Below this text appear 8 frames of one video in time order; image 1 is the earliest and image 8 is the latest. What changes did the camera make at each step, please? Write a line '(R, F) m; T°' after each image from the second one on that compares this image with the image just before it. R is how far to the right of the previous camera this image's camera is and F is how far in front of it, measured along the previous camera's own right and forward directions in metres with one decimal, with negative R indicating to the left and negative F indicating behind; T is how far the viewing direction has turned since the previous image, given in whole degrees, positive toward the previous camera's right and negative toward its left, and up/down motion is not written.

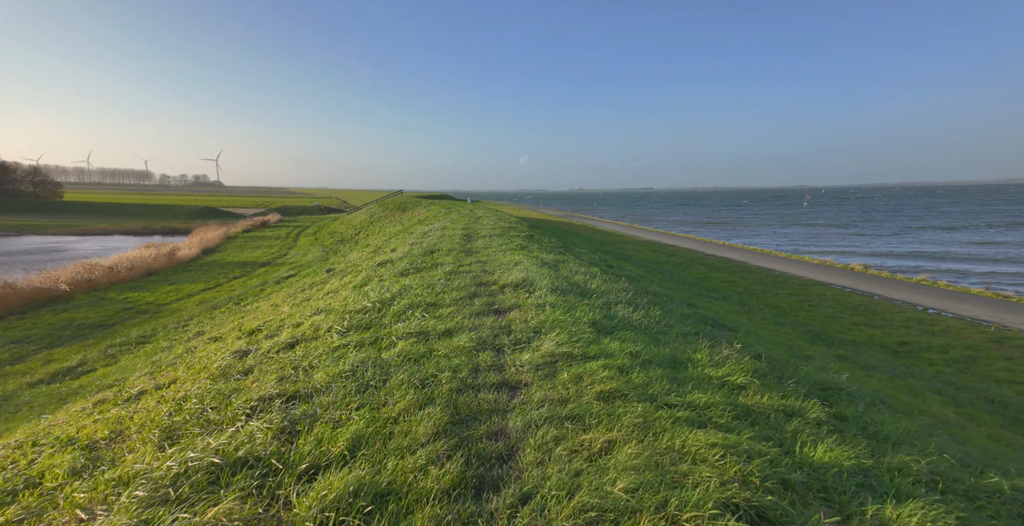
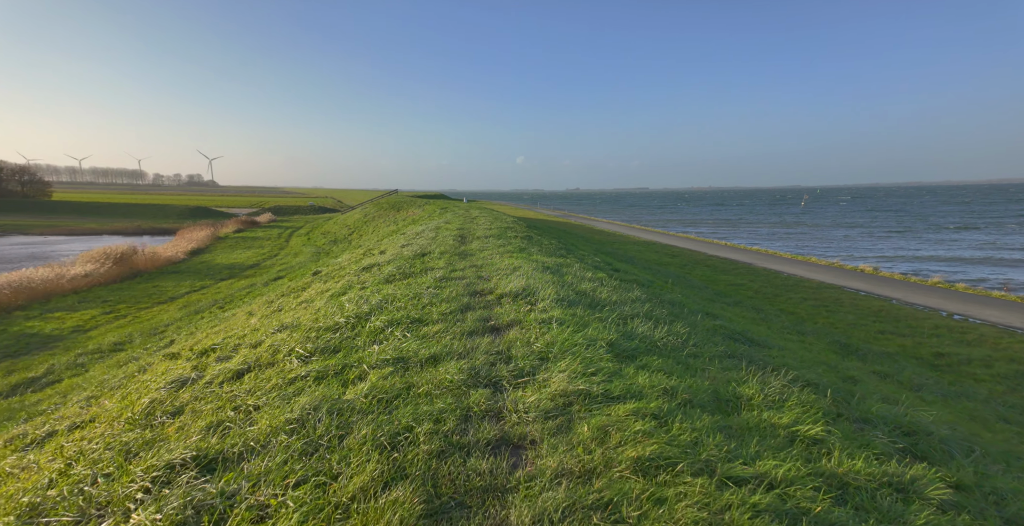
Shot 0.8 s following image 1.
(0.0, +0.7) m; 0°
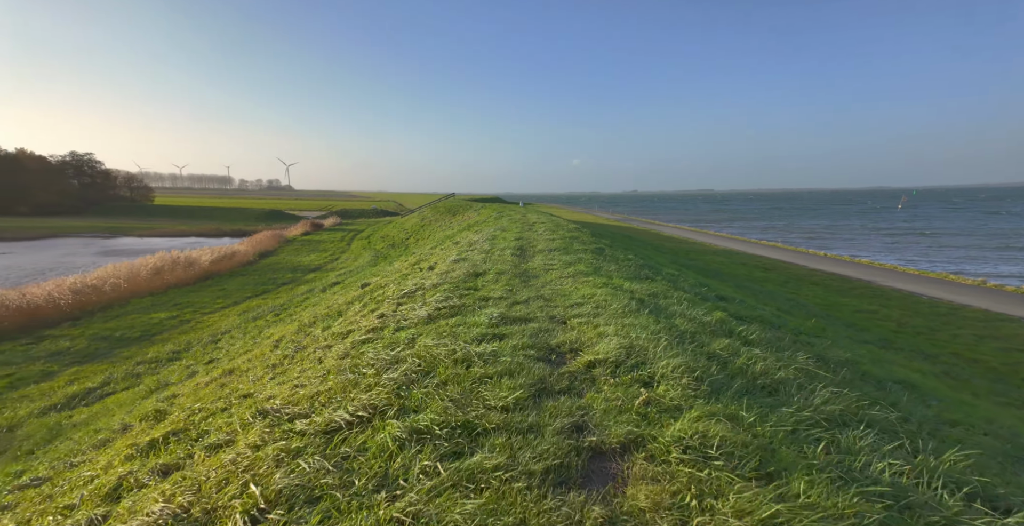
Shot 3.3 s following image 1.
(-0.3, +1.6) m; -7°
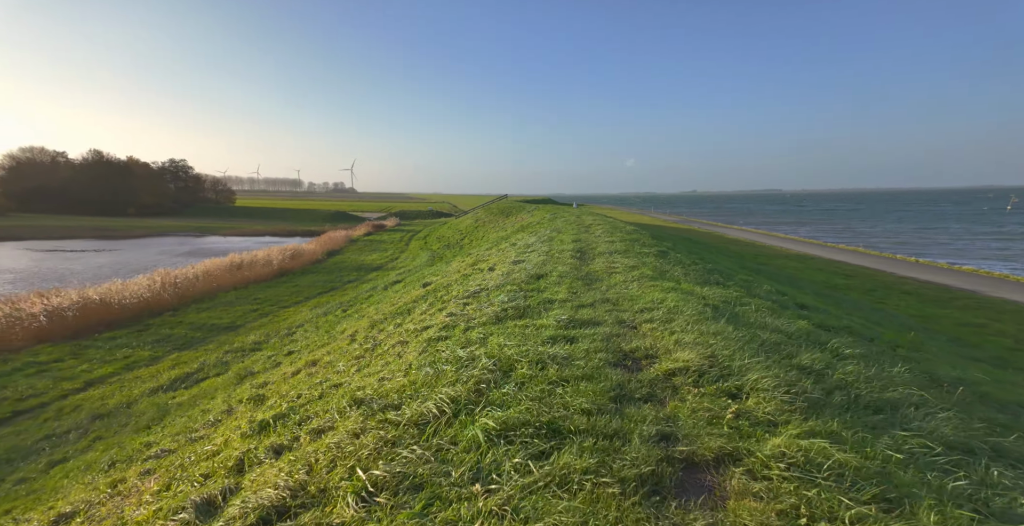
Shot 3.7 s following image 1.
(-0.2, -0.1) m; -6°
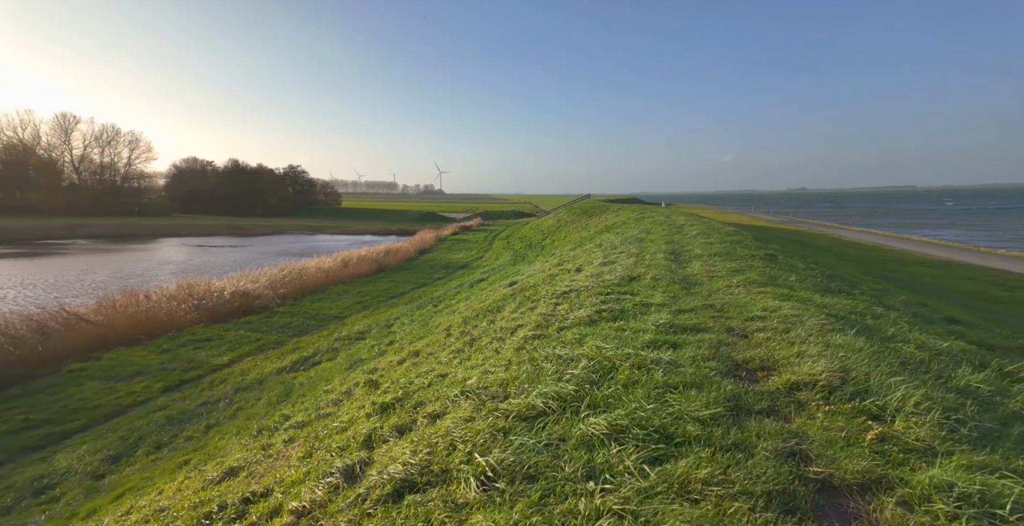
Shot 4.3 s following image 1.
(-0.2, -0.1) m; -10°
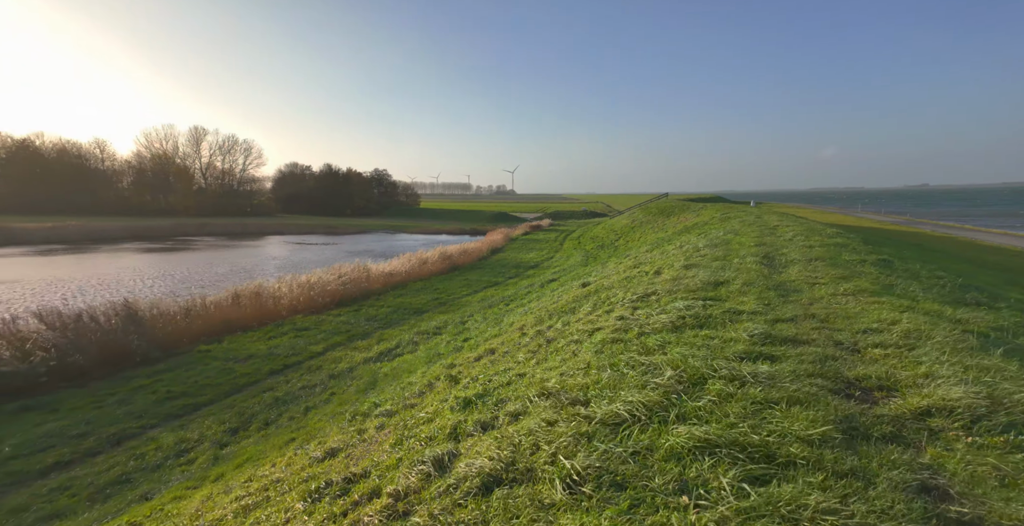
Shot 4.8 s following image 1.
(-0.3, +0.1) m; -8°
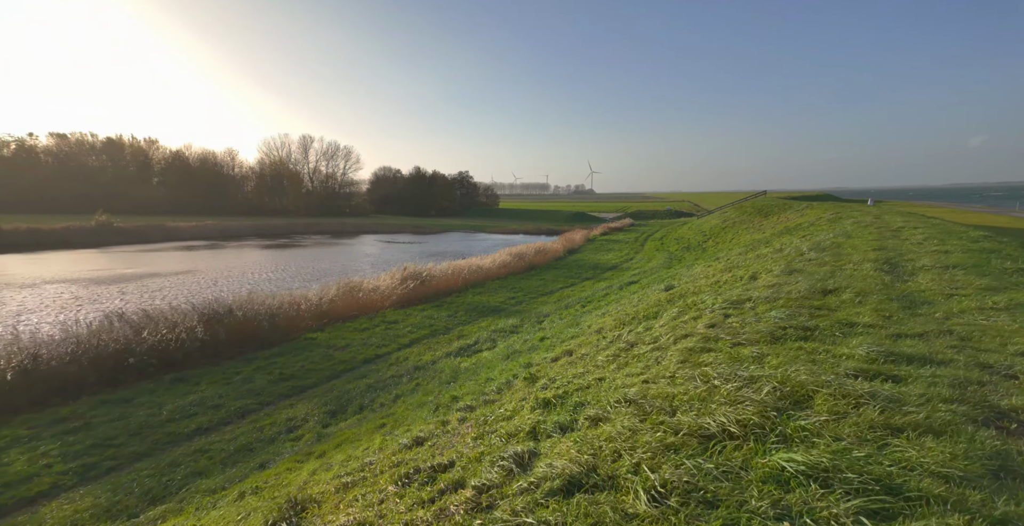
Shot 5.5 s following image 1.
(-0.3, +0.4) m; -9°
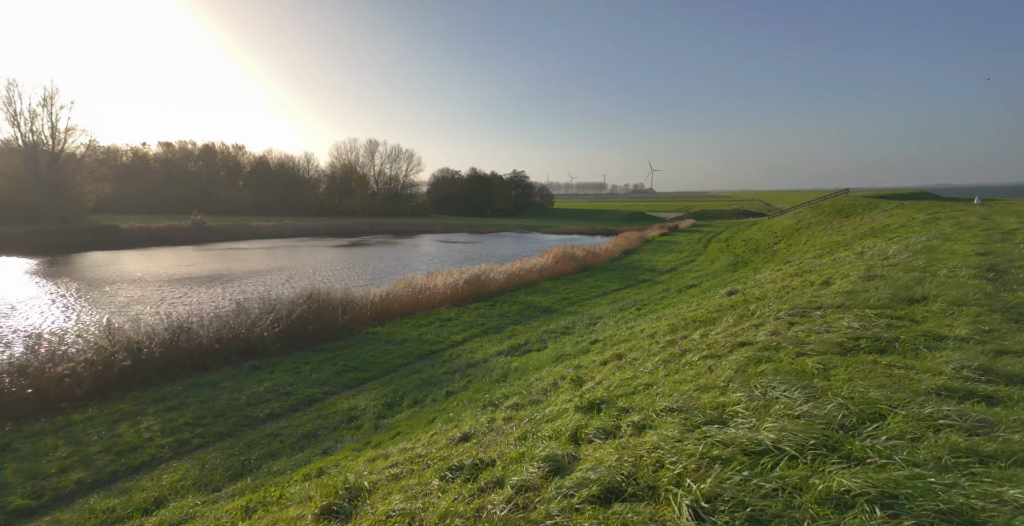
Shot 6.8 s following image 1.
(+0.6, +1.0) m; -7°
